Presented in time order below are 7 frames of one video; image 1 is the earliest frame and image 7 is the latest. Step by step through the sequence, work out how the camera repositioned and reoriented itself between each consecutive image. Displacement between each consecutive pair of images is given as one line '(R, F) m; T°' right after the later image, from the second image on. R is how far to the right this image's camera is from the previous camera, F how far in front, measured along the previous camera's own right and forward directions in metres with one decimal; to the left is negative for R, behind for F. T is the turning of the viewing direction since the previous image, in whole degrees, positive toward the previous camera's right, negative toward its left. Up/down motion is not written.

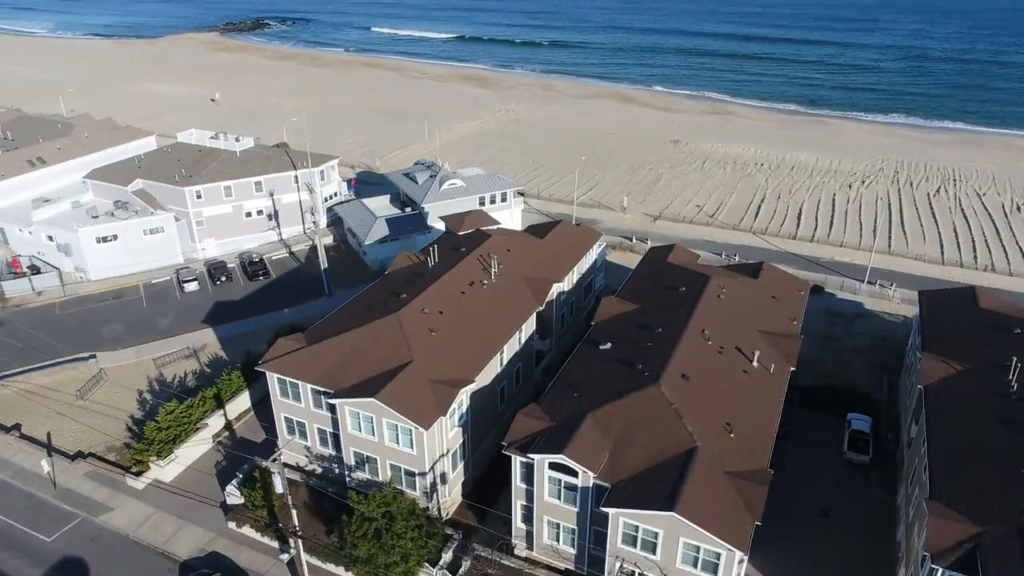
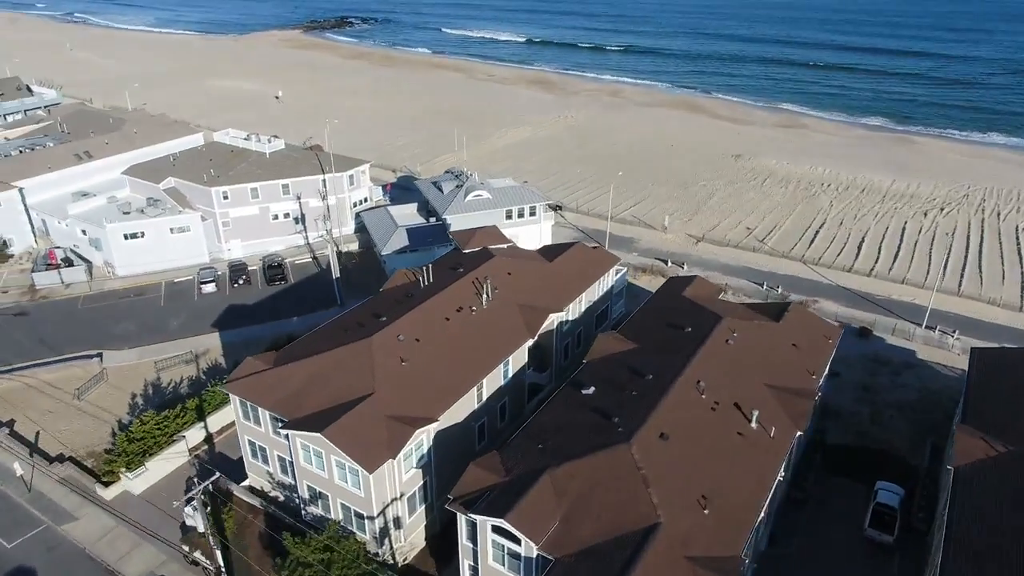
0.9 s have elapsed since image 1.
(+4.4, +3.1) m; -6°
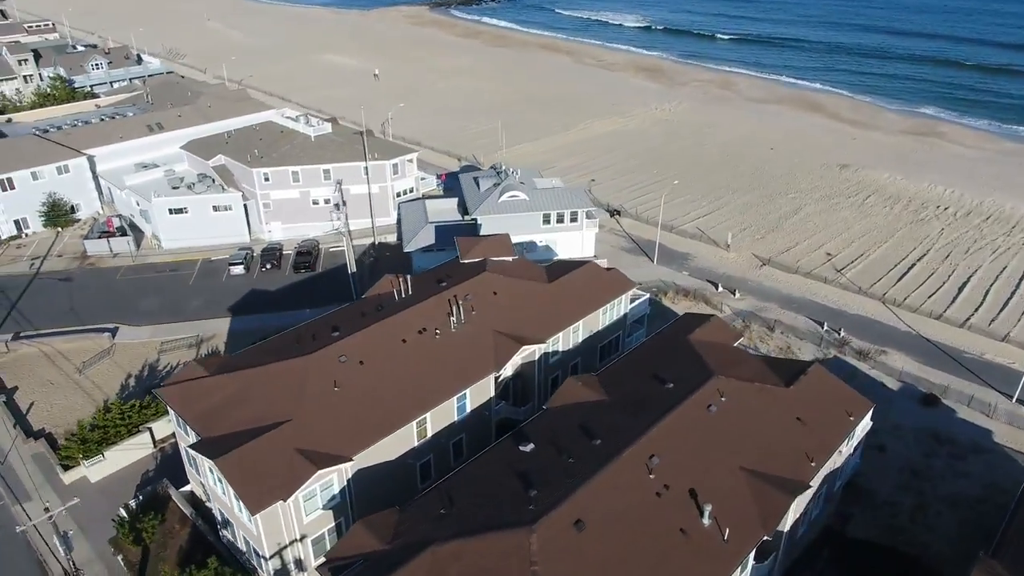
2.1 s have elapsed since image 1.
(+6.9, +4.7) m; -10°
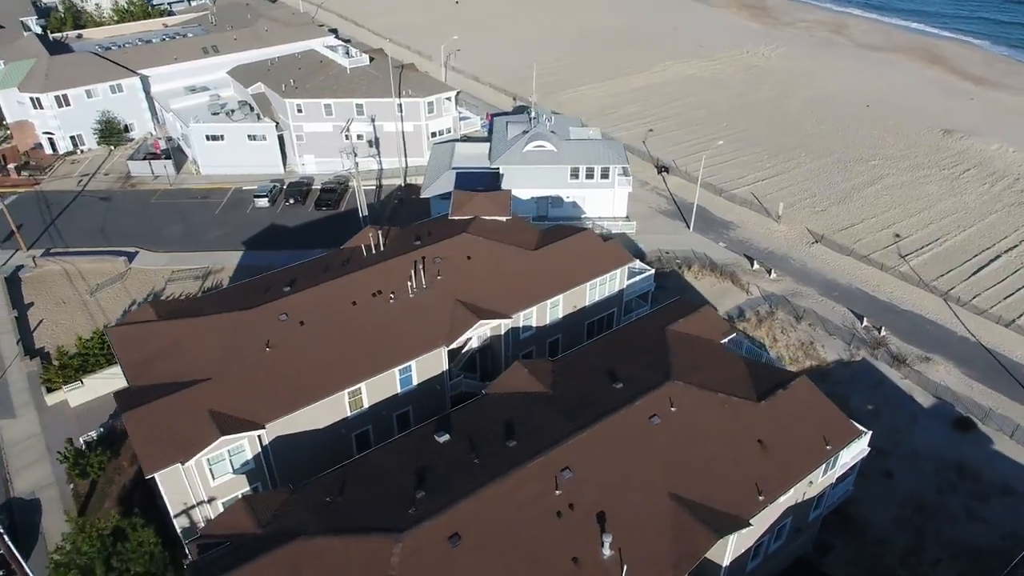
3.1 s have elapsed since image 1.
(+5.9, +3.4) m; -8°
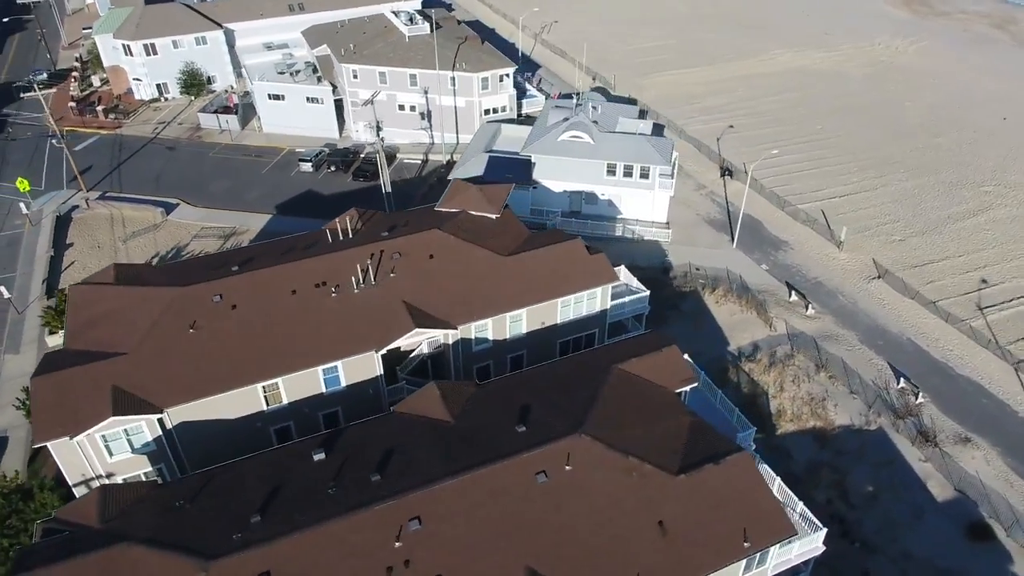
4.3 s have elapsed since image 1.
(+7.0, +3.4) m; -10°
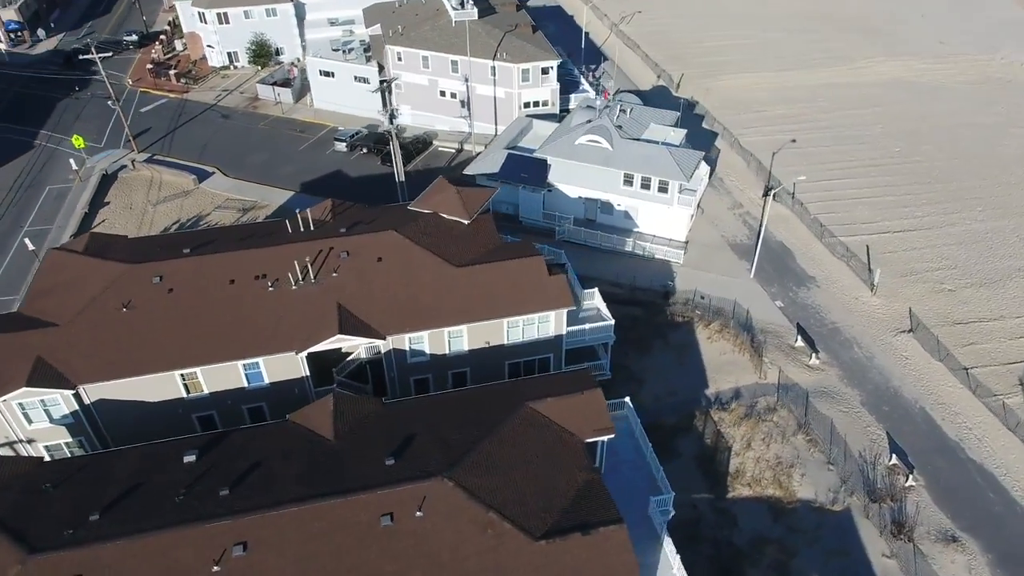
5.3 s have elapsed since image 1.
(+6.4, +2.4) m; -9°
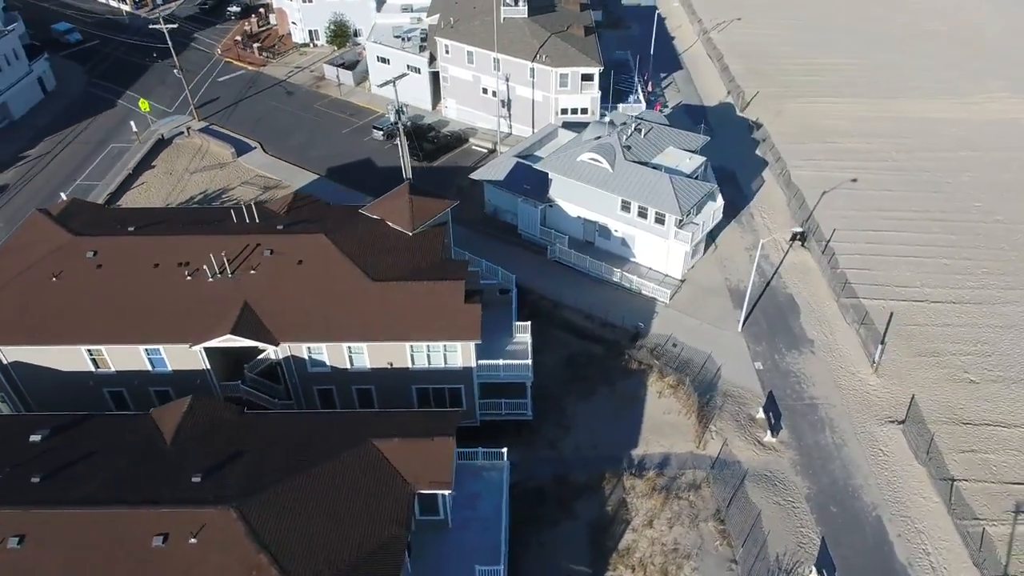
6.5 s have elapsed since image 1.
(+8.2, +2.5) m; -10°
